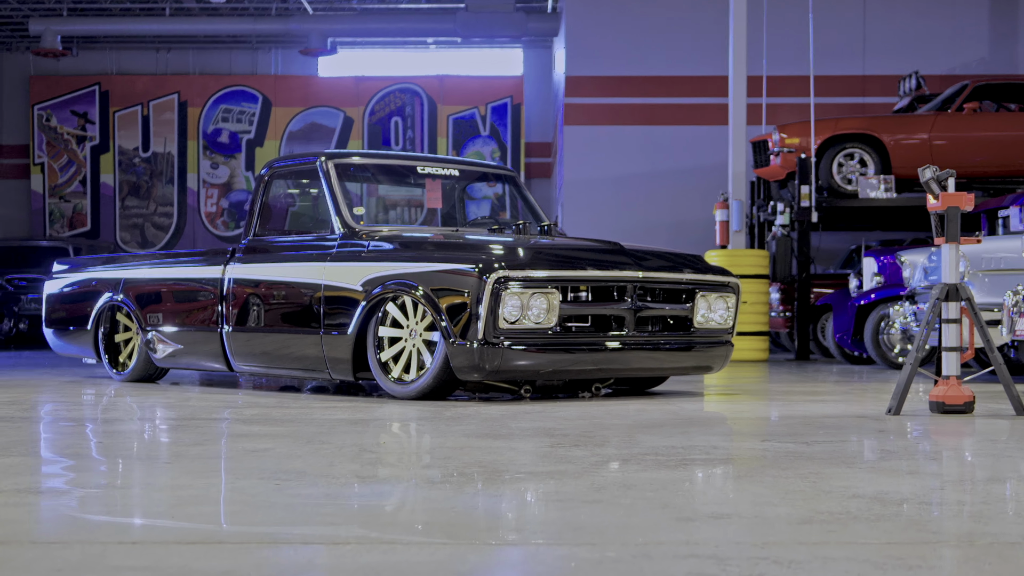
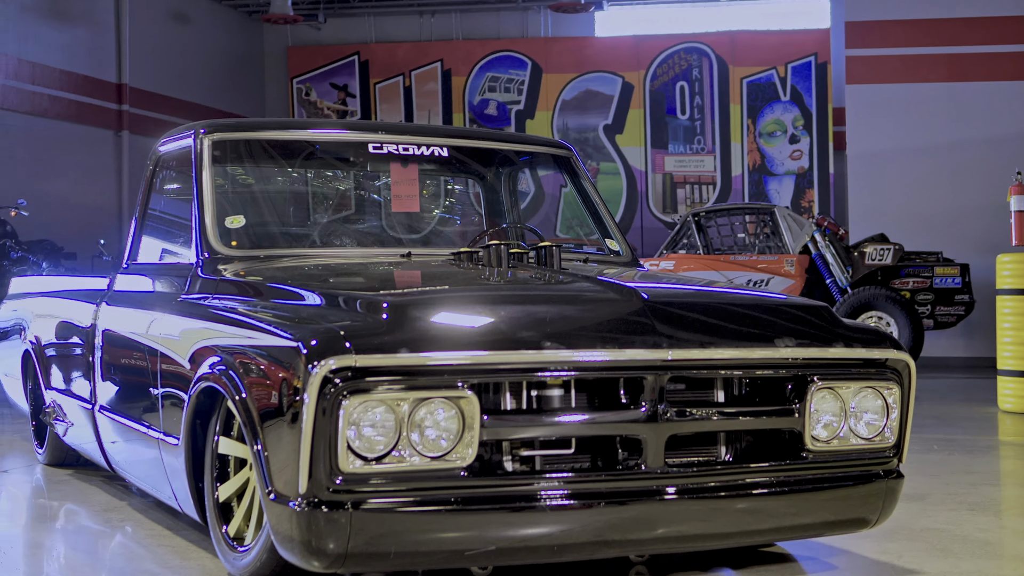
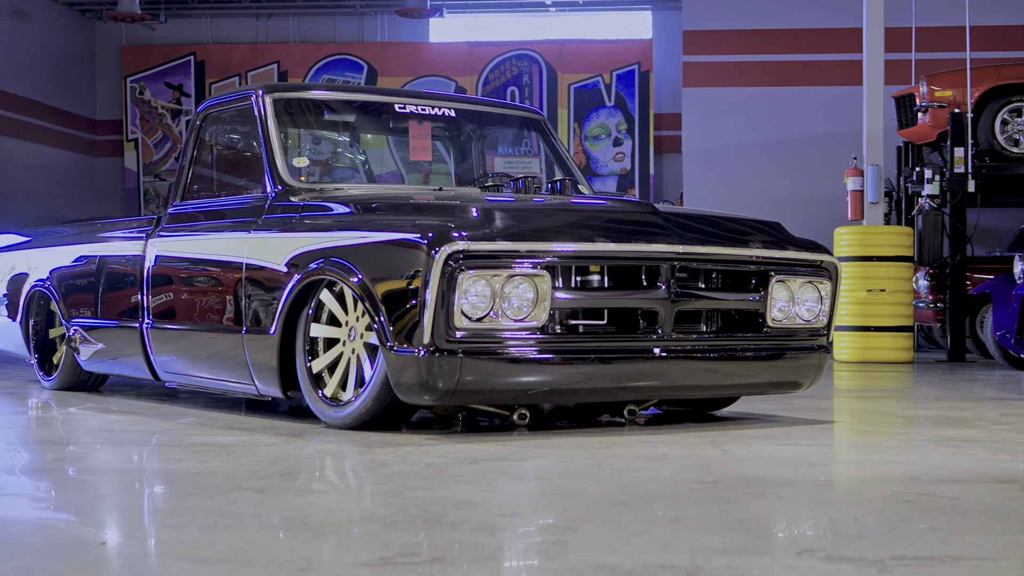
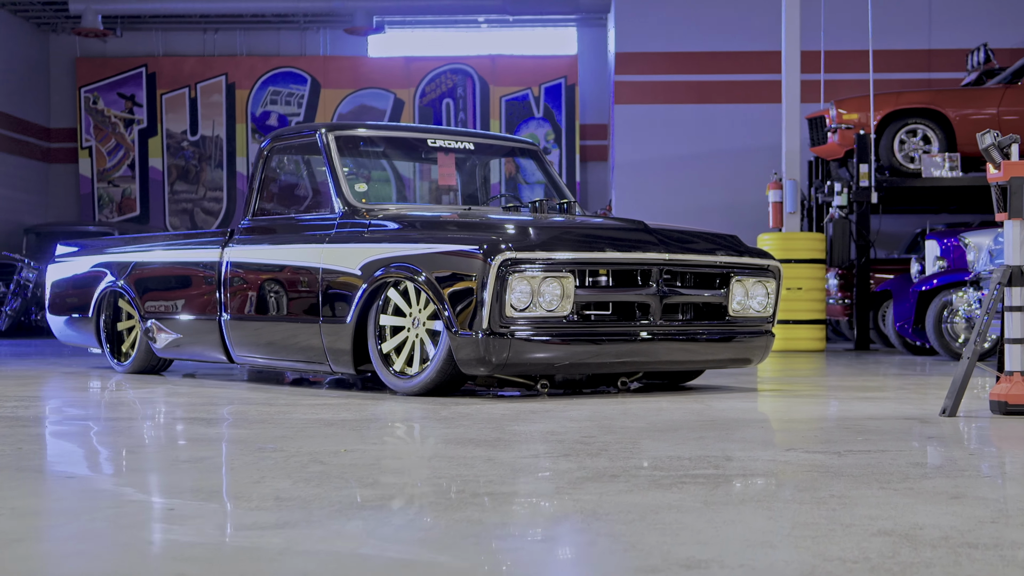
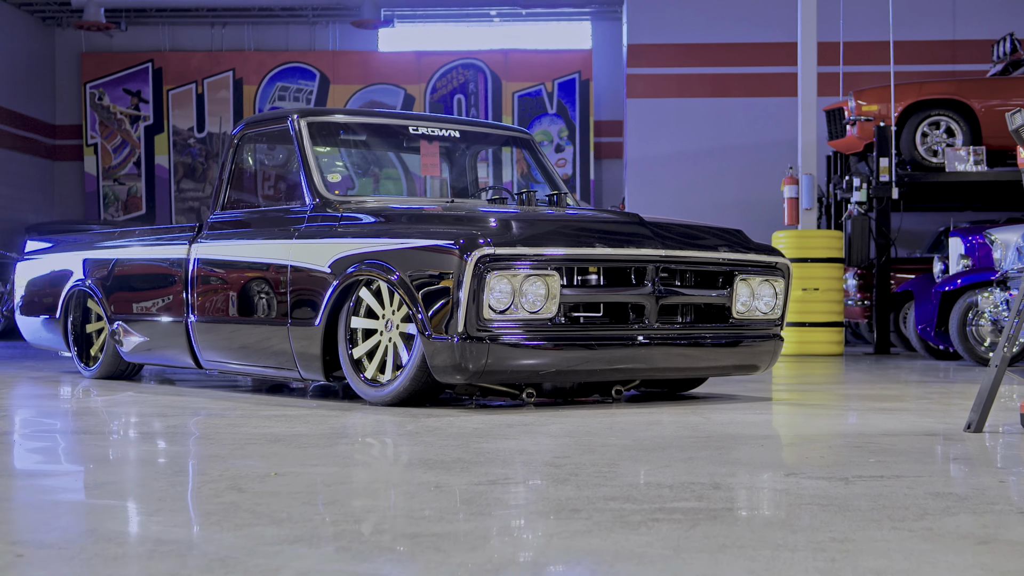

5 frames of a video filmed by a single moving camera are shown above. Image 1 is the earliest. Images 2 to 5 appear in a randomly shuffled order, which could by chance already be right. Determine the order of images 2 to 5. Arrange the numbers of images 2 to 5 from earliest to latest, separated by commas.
4, 5, 3, 2
